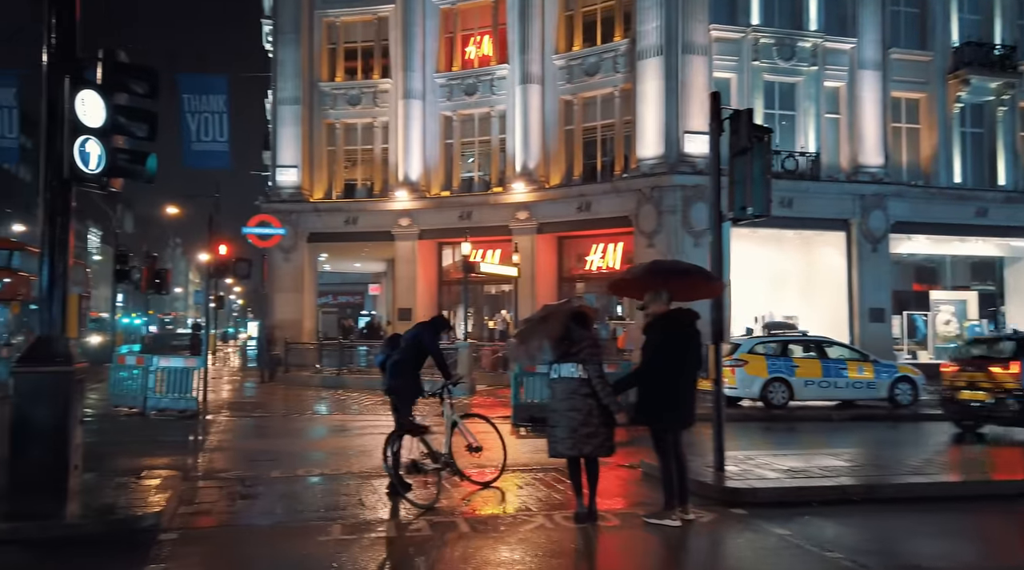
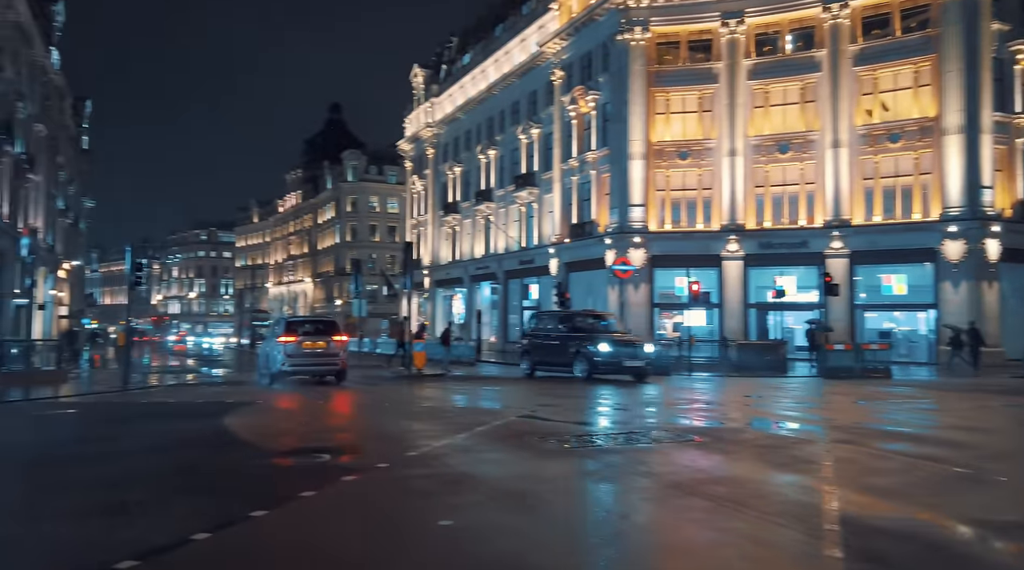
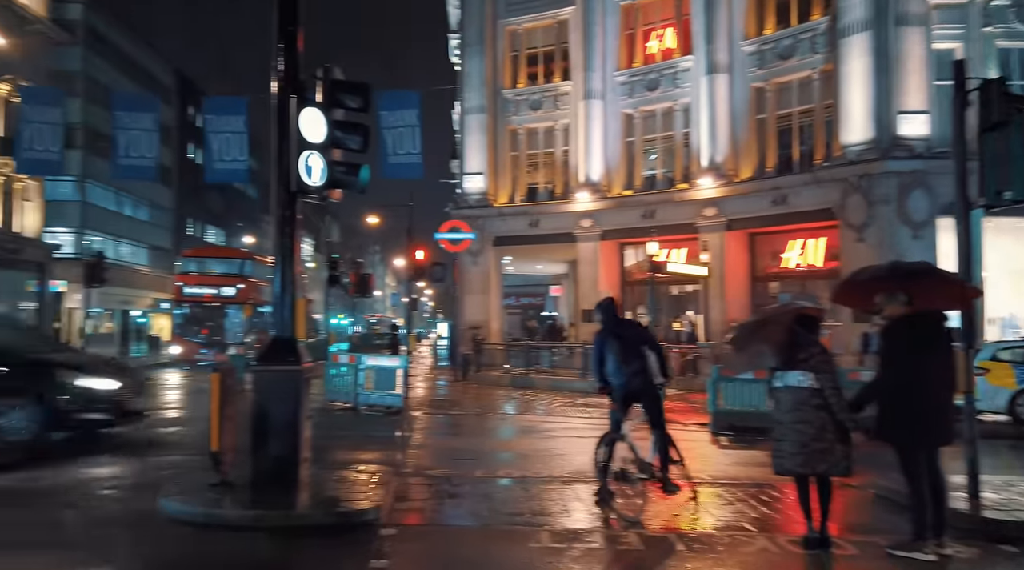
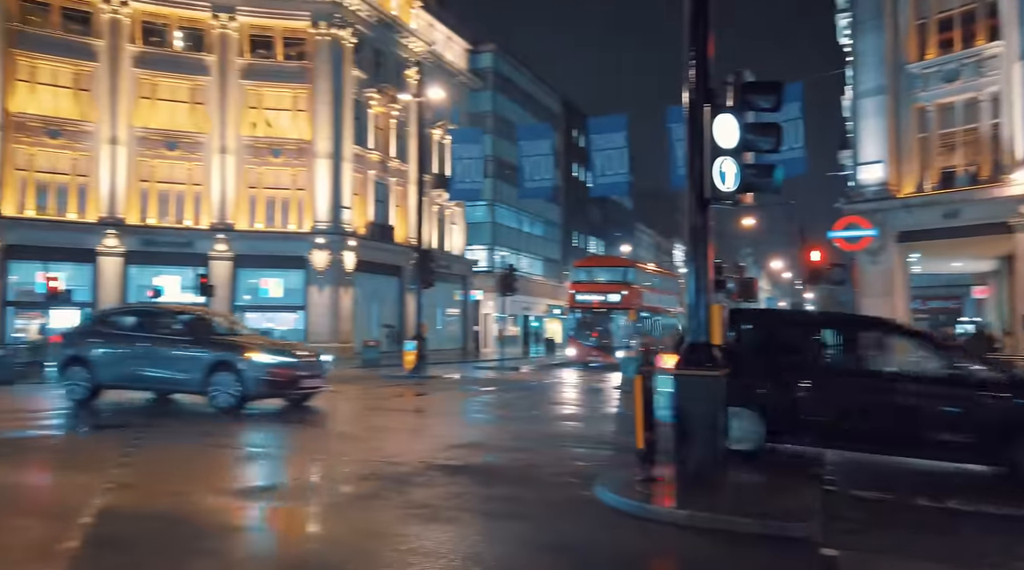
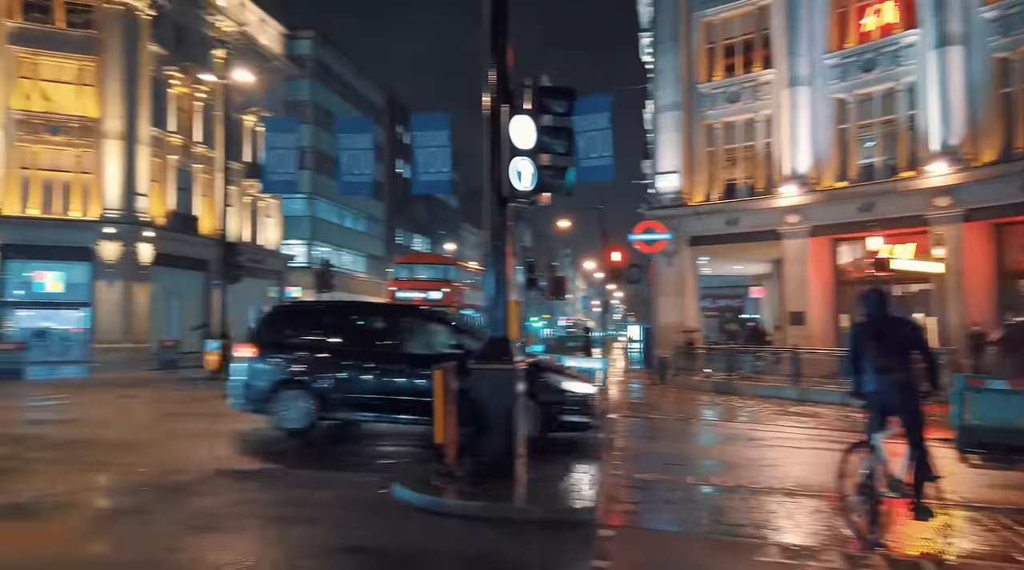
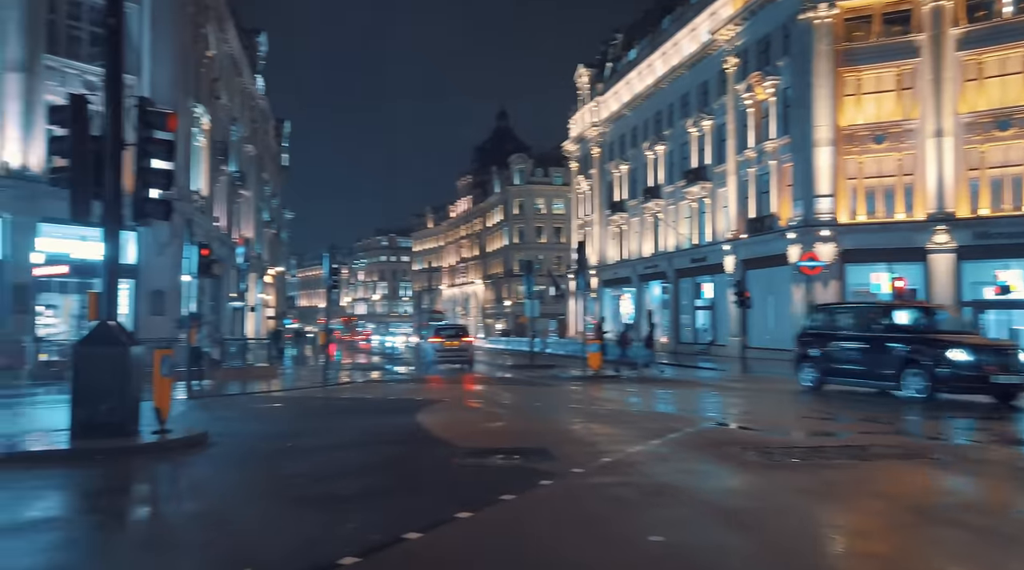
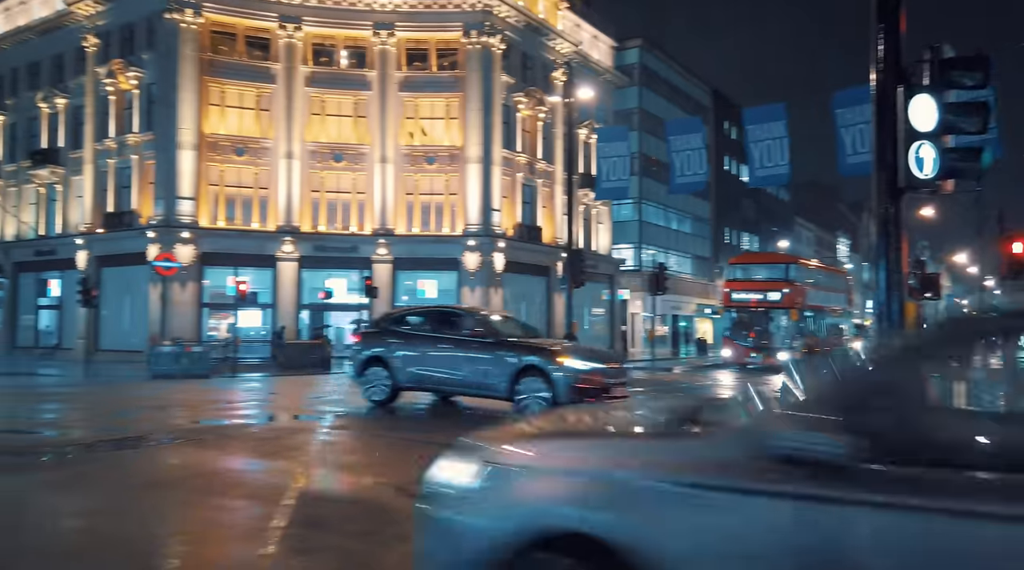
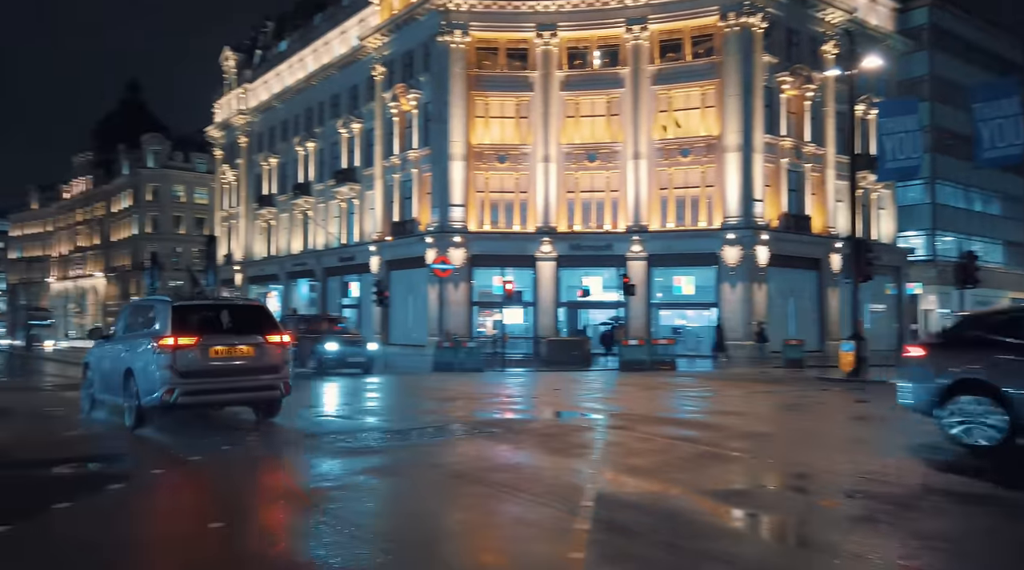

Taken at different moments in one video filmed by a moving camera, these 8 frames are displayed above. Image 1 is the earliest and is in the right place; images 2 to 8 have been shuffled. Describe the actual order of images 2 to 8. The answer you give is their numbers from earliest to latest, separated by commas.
3, 5, 4, 7, 8, 2, 6
